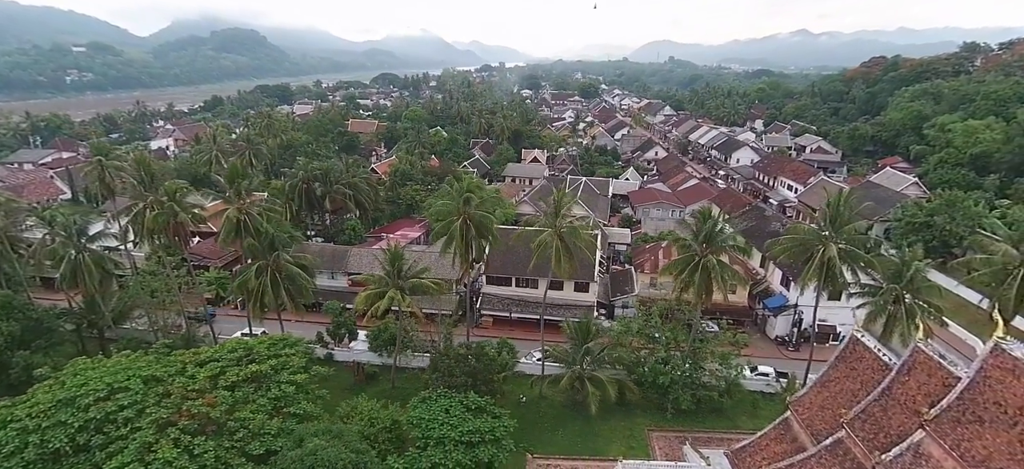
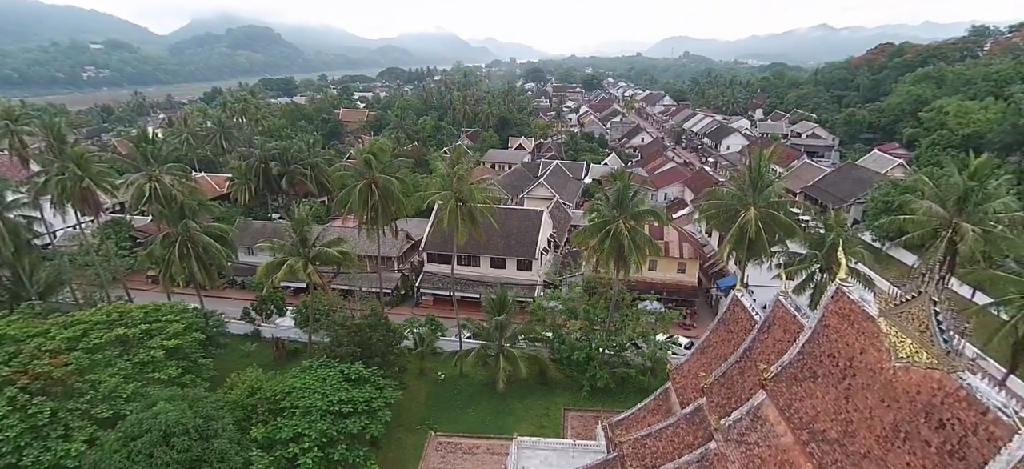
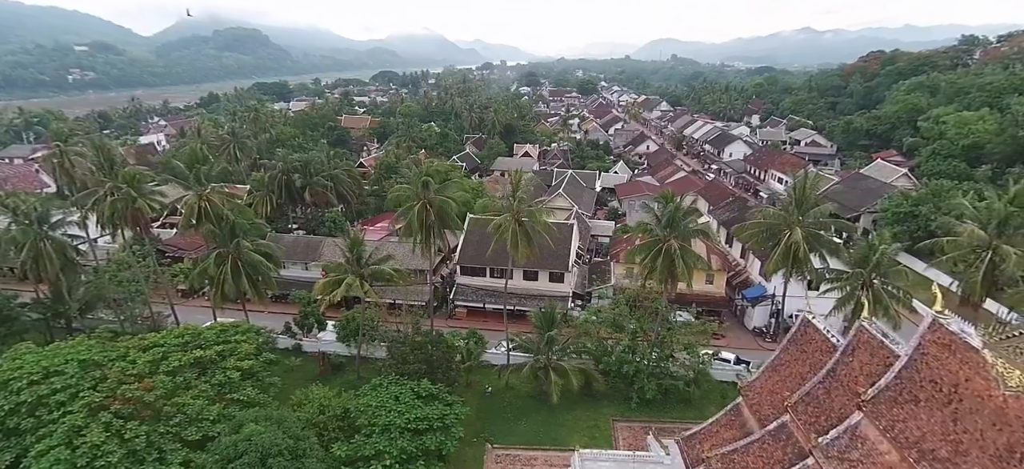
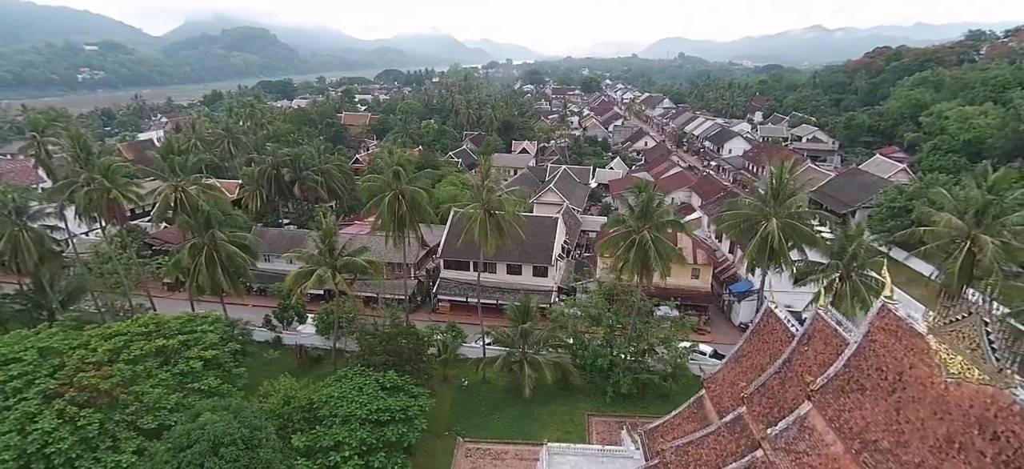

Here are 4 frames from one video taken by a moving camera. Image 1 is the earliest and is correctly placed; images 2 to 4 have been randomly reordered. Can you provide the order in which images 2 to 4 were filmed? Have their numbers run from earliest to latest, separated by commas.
3, 4, 2
